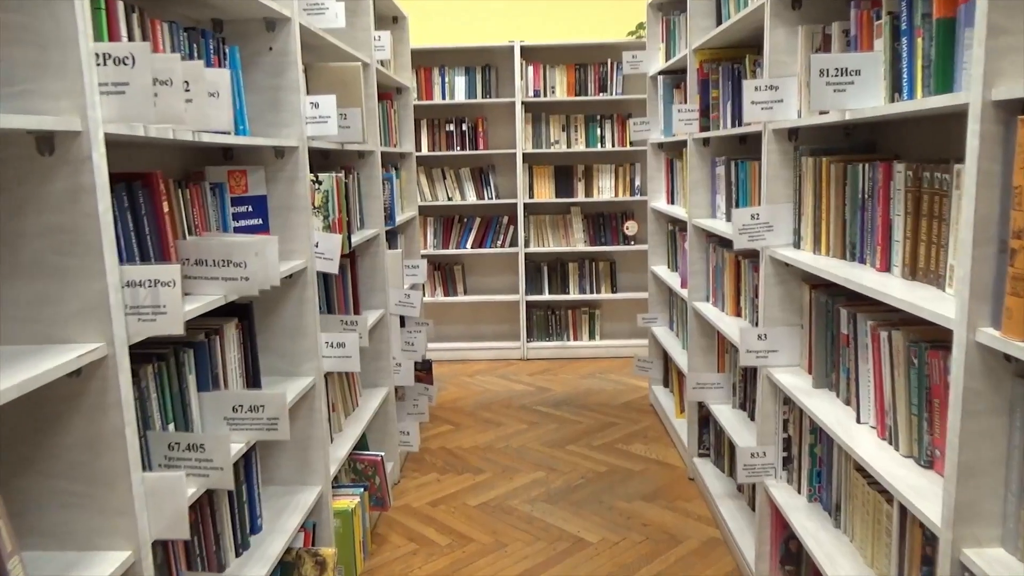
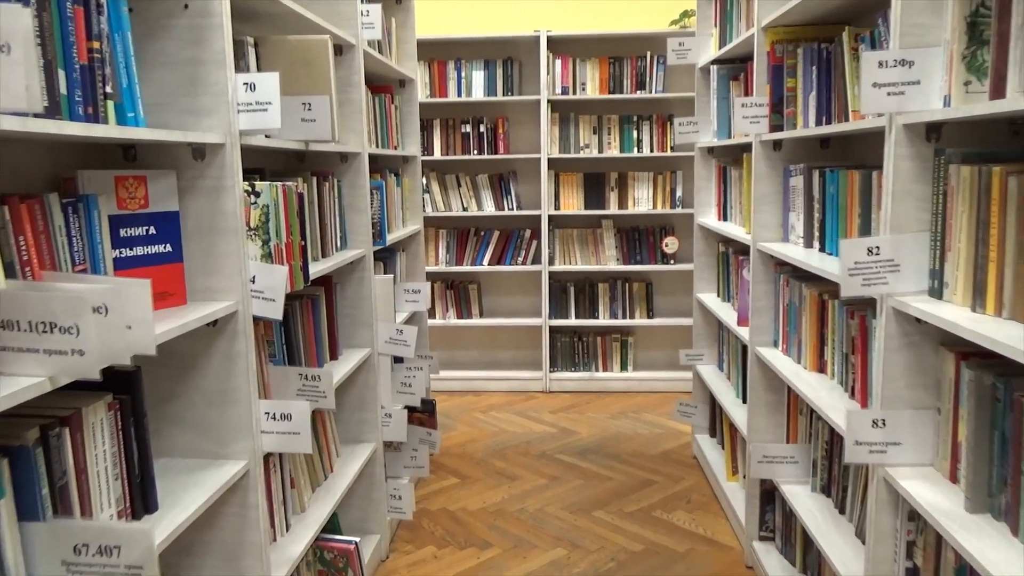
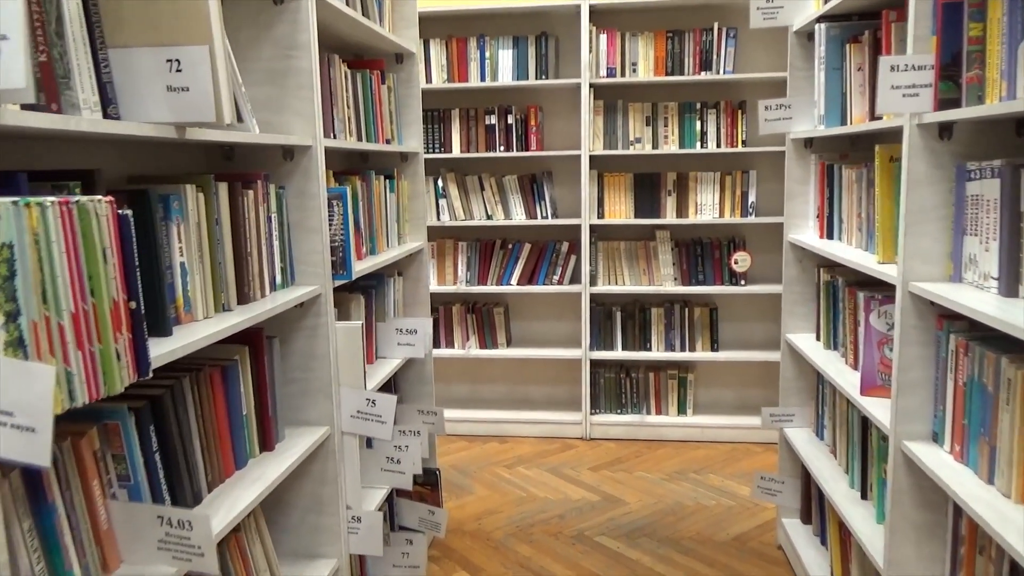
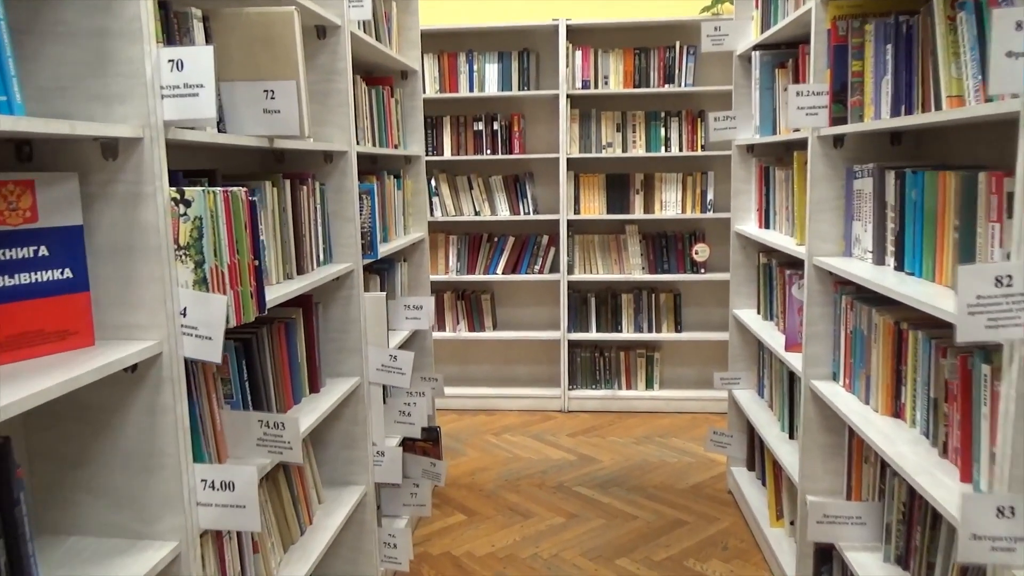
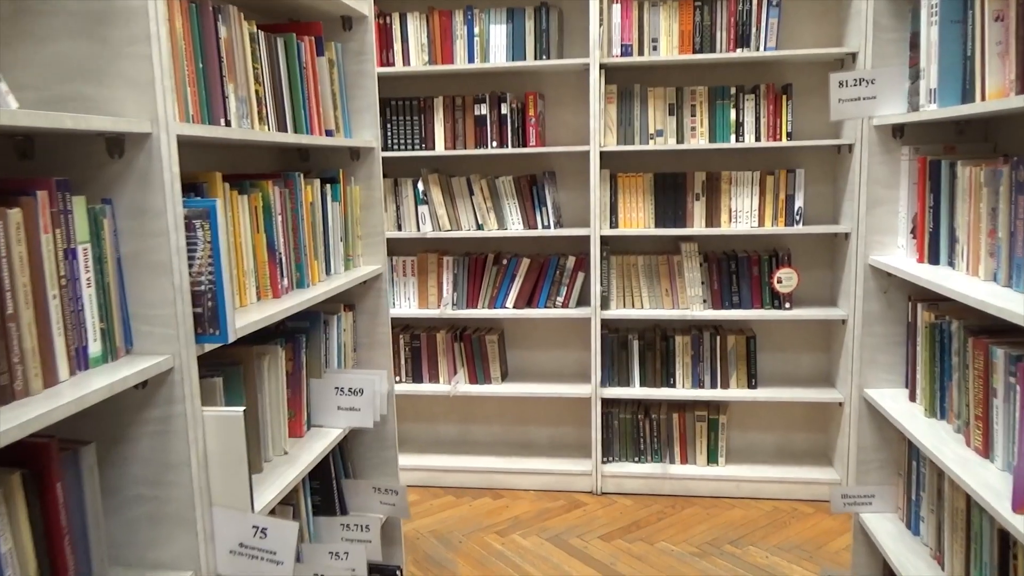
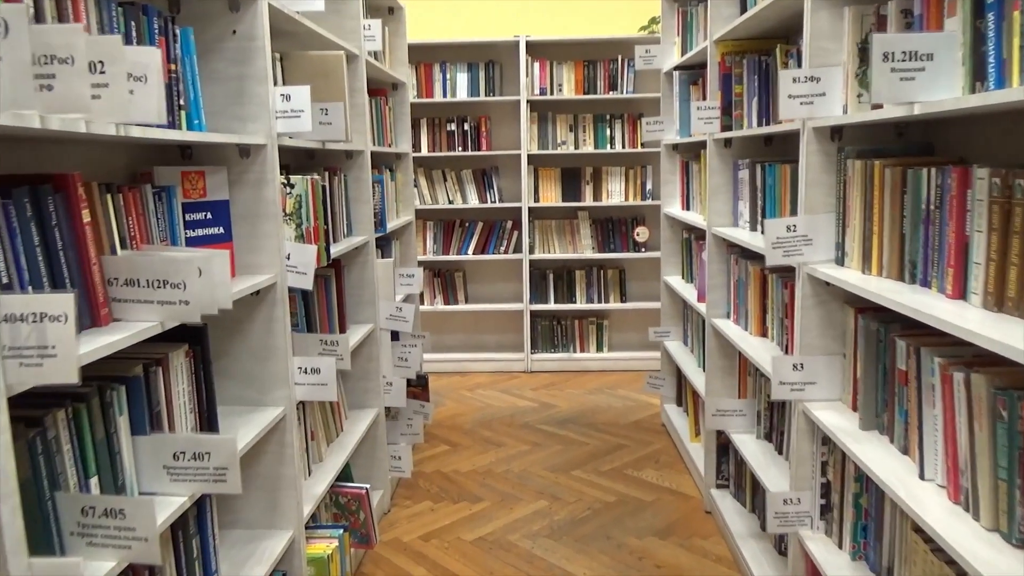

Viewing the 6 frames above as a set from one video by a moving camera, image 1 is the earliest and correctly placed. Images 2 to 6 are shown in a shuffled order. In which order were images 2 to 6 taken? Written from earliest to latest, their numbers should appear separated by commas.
6, 2, 4, 3, 5
